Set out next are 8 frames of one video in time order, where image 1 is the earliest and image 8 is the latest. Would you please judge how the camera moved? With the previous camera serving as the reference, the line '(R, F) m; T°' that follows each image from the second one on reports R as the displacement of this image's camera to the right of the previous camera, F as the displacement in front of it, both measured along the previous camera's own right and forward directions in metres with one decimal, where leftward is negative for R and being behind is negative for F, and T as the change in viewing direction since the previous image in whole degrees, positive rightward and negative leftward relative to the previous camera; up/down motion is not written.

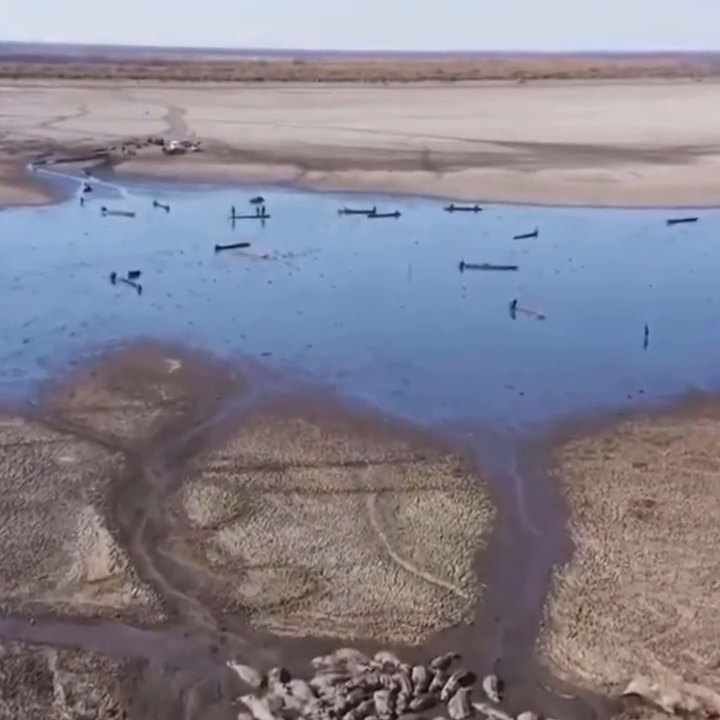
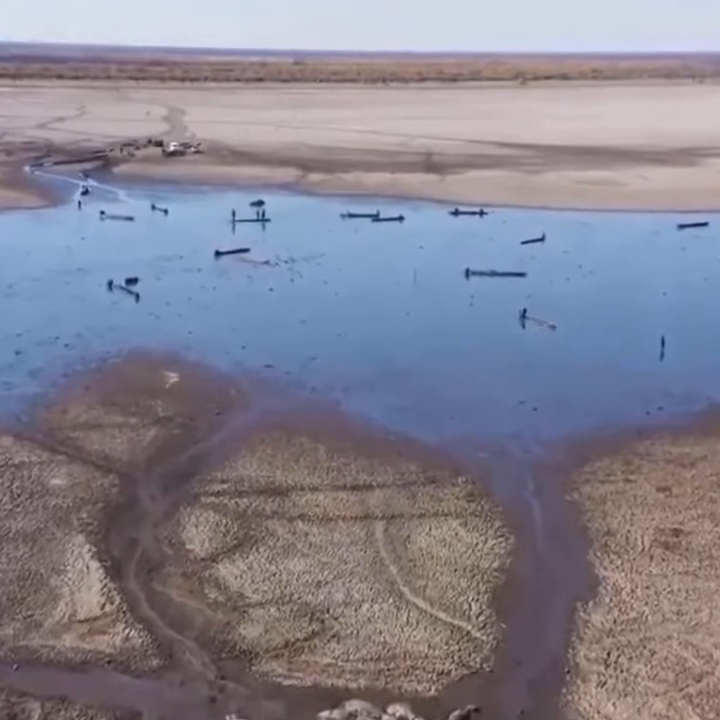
(-0.1, +0.8) m; 0°
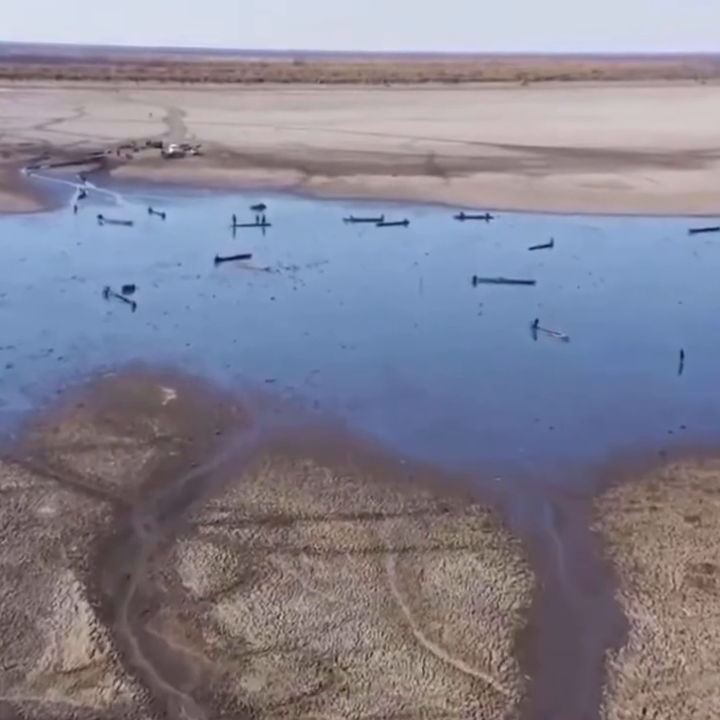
(-0.1, +0.8) m; 0°
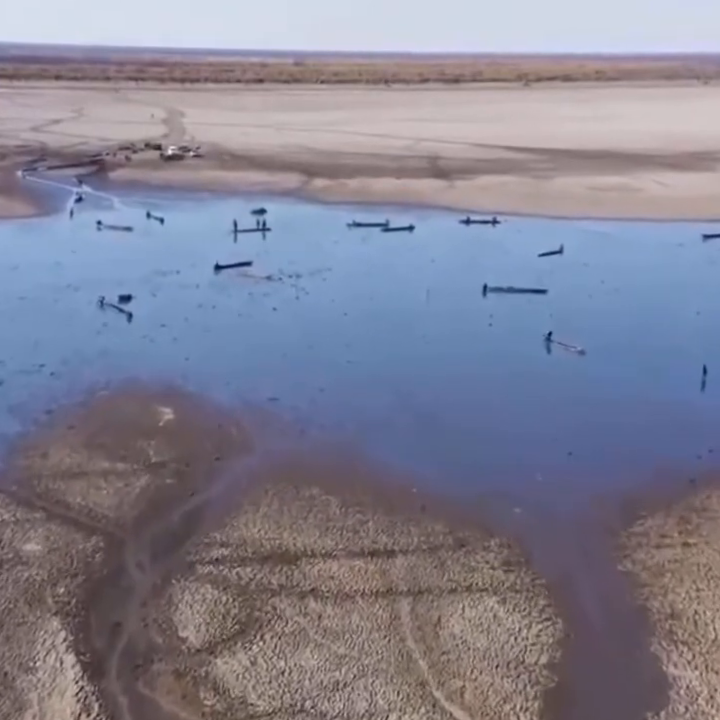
(-0.1, +0.9) m; 0°
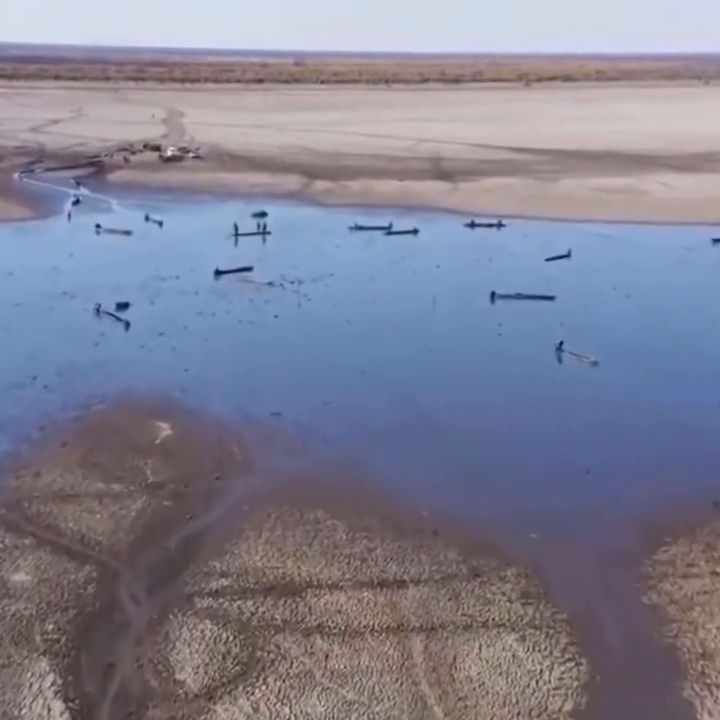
(-0.1, +0.7) m; 0°
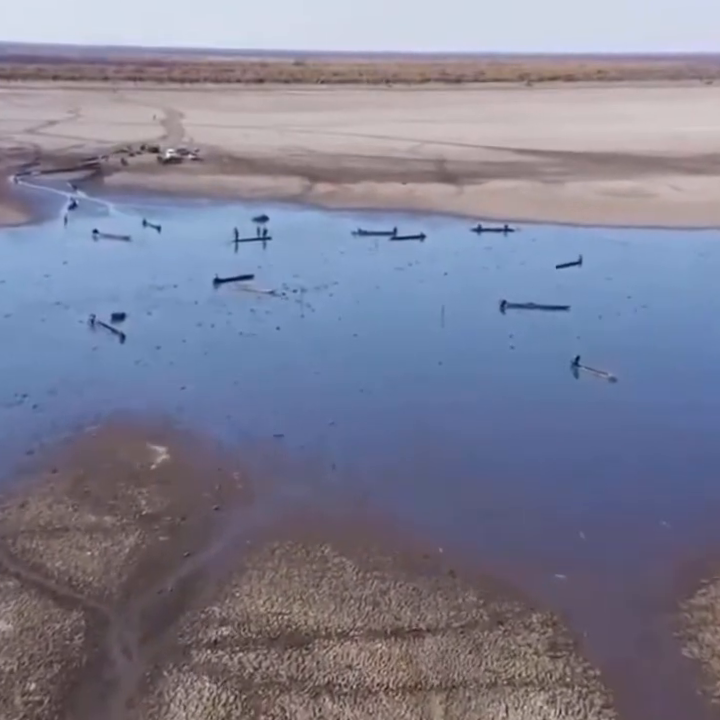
(-0.1, +0.9) m; 0°
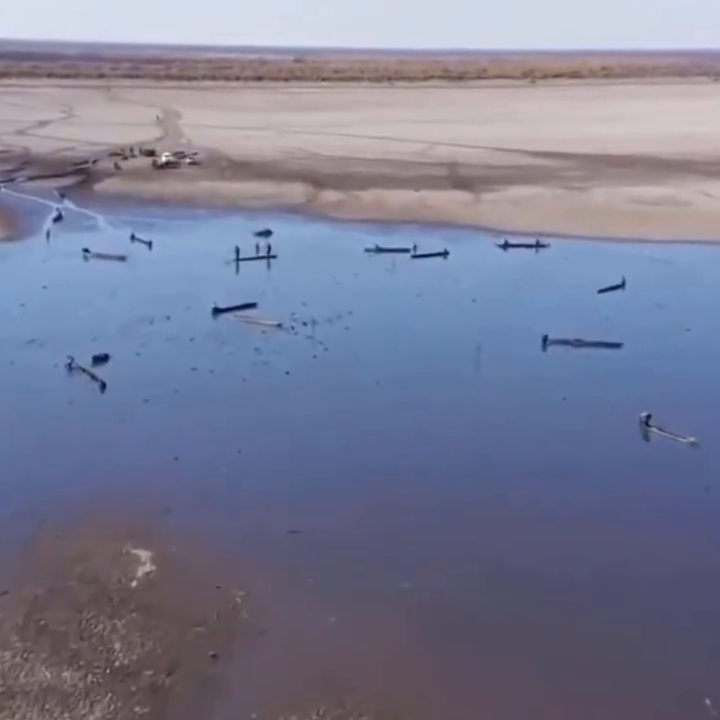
(-0.4, +3.3) m; 0°
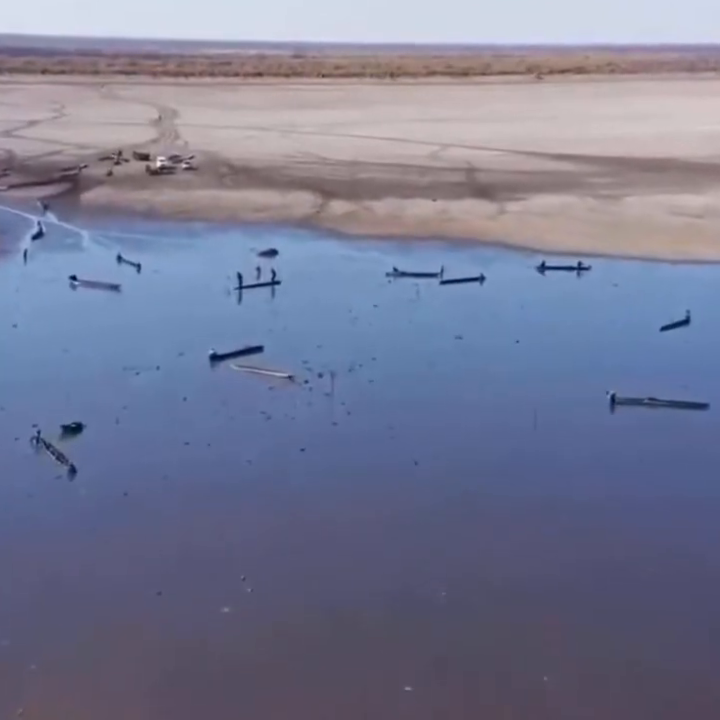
(-0.5, +3.7) m; 0°
